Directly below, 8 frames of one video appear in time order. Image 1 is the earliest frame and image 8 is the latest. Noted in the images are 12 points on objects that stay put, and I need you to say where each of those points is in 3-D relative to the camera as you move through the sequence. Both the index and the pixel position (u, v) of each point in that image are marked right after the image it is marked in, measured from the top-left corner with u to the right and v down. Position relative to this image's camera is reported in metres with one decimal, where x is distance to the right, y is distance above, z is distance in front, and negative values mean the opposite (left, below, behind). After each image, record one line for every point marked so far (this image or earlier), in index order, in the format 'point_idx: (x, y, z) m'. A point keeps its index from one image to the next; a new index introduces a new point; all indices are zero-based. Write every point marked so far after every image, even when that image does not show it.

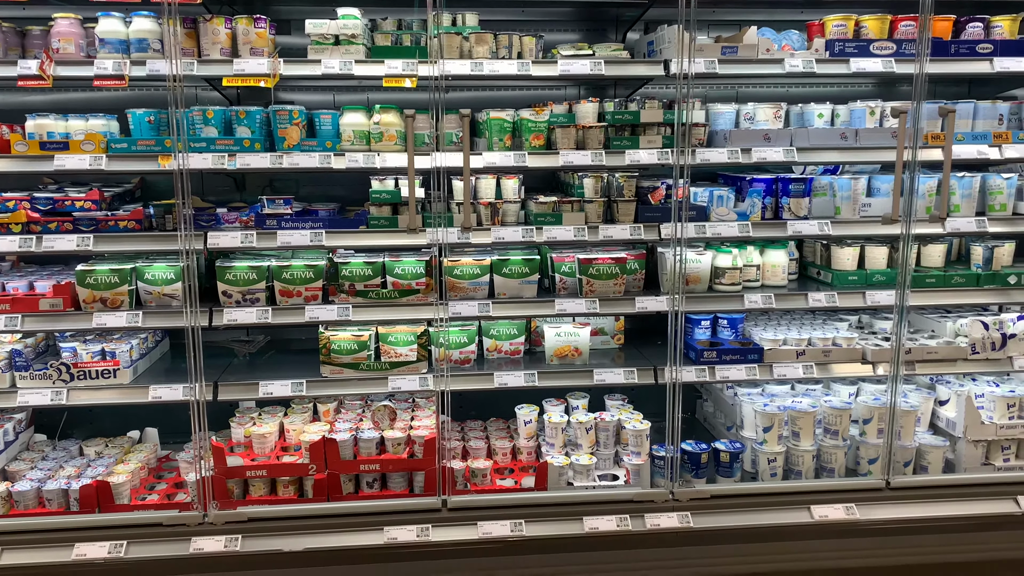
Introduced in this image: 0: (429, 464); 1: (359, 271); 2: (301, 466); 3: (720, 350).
0: (-0.5, -1.1, +4.9) m
1: (-0.9, +0.1, +4.8) m
2: (-1.3, -1.0, +4.8) m
3: (+1.3, -0.4, +5.0) m
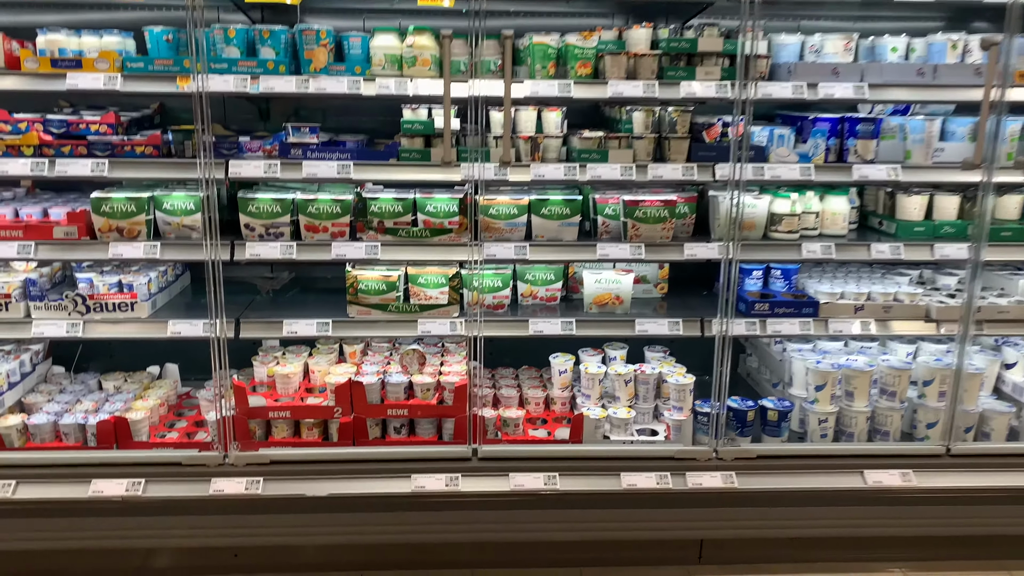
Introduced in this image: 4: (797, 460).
0: (-0.3, -0.7, +4.6) m
1: (-0.7, +0.4, +4.5) m
2: (-1.1, -0.7, +4.6) m
3: (+1.5, -0.1, +4.6) m
4: (+1.6, -1.0, +4.5) m
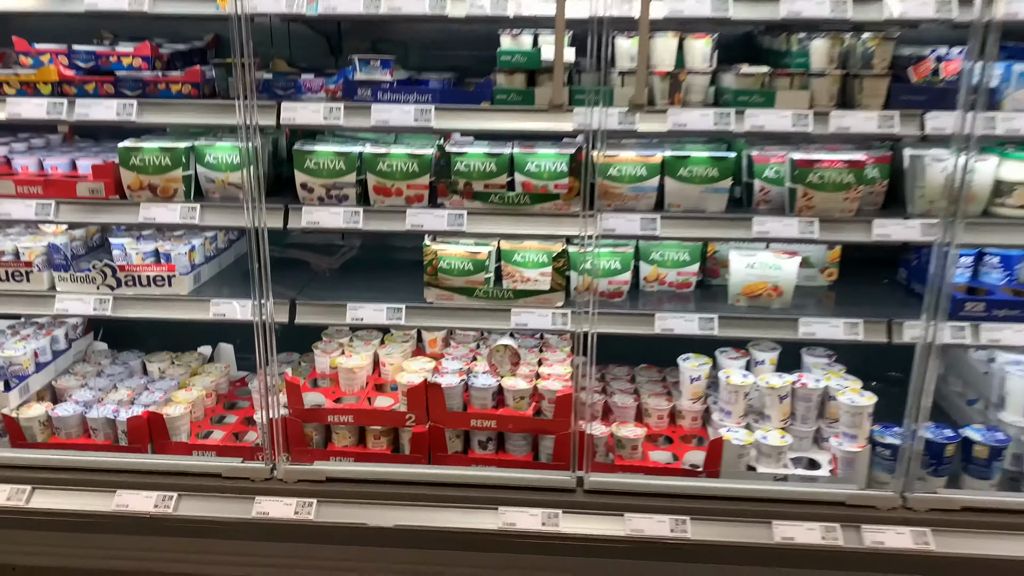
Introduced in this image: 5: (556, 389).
0: (+0.2, -0.6, +3.6) m
1: (-0.1, +0.5, +3.5) m
2: (-0.5, -0.6, +3.7) m
3: (+2.0, -0.1, +3.4) m
4: (+2.1, -0.9, +3.4) m
5: (+0.2, -0.4, +3.6) m
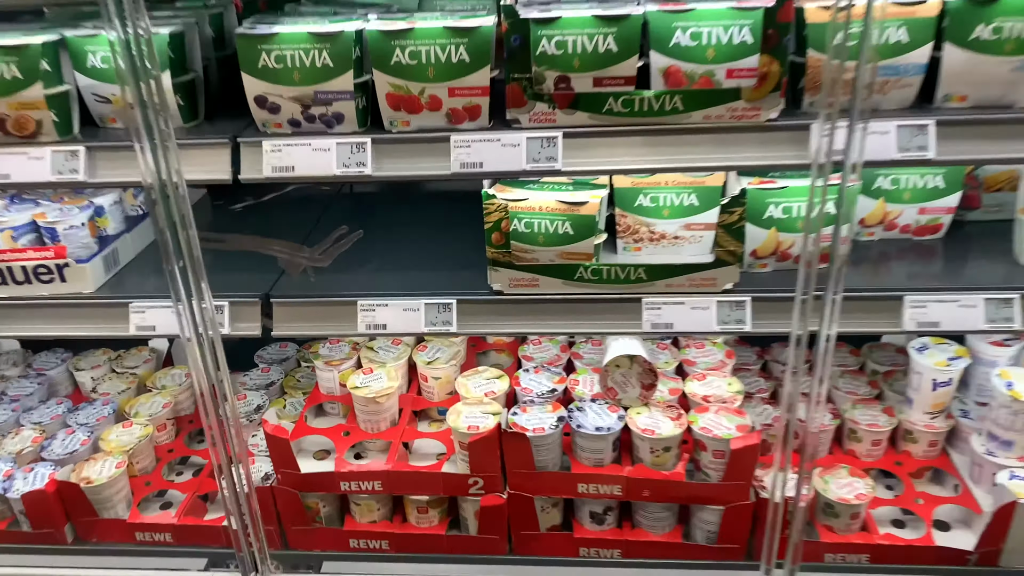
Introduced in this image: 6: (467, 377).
0: (+0.6, -0.5, +2.2) m
1: (+0.2, +0.6, +1.8) m
2: (-0.2, -0.5, +2.2) m
3: (+2.3, +0.1, +1.7) m
4: (+2.4, -0.8, +1.8) m
5: (+0.5, -0.4, +2.1) m
6: (-0.1, -0.3, +2.4) m
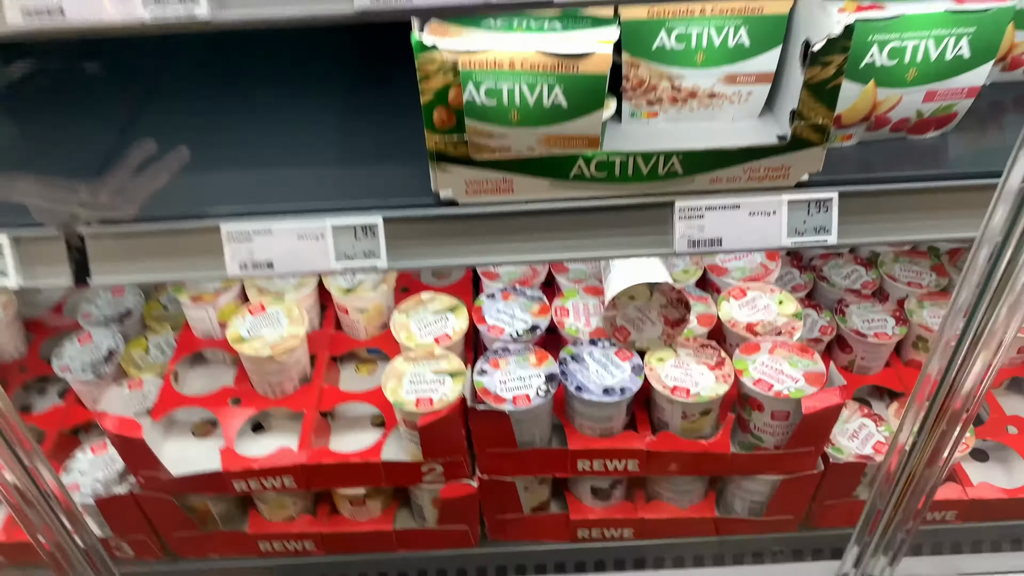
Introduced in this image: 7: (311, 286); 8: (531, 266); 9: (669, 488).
0: (+0.5, -0.3, +1.5) m
1: (+0.1, +0.6, +1.0) m
2: (-0.2, -0.4, +1.6) m
3: (+2.3, +0.3, +1.2) m
4: (+2.4, -0.5, +1.5) m
5: (+0.5, -0.2, +1.5) m
6: (-0.2, 0.0, +1.7) m
7: (-0.4, 0.0, +1.7) m
8: (0.0, +0.1, +1.8) m
9: (+0.3, -0.4, +1.7) m
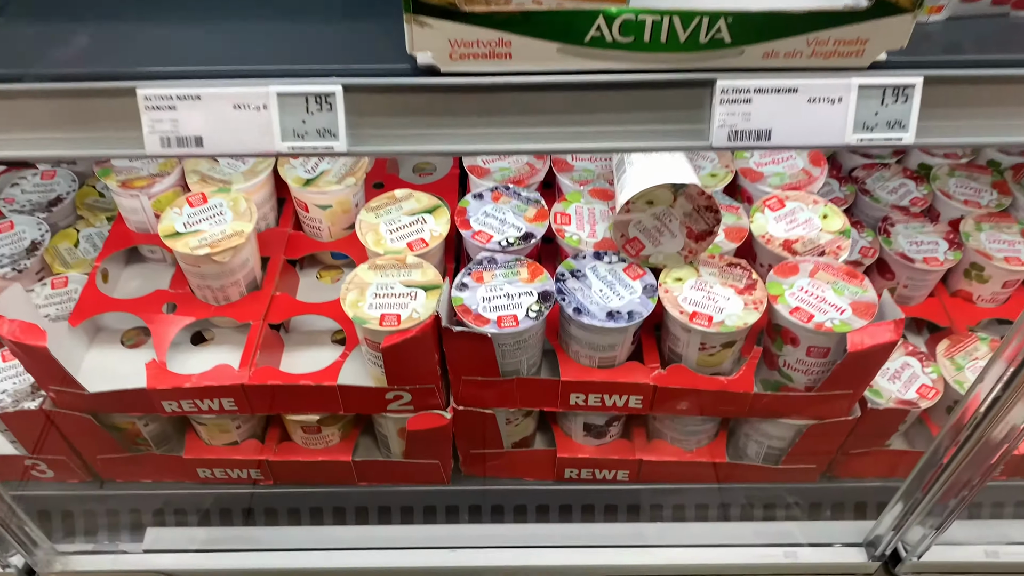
0: (+0.5, -0.2, +1.3) m
1: (+0.1, +0.7, +0.6) m
2: (-0.3, -0.2, +1.3) m
3: (+2.3, +0.3, +0.9) m
4: (+2.4, -0.5, +1.3) m
5: (+0.5, 0.0, +1.2) m
6: (-0.2, +0.1, +1.4) m
7: (-0.4, +0.2, +1.5) m
8: (0.0, +0.2, +1.5) m
9: (+0.3, -0.2, +1.4) m
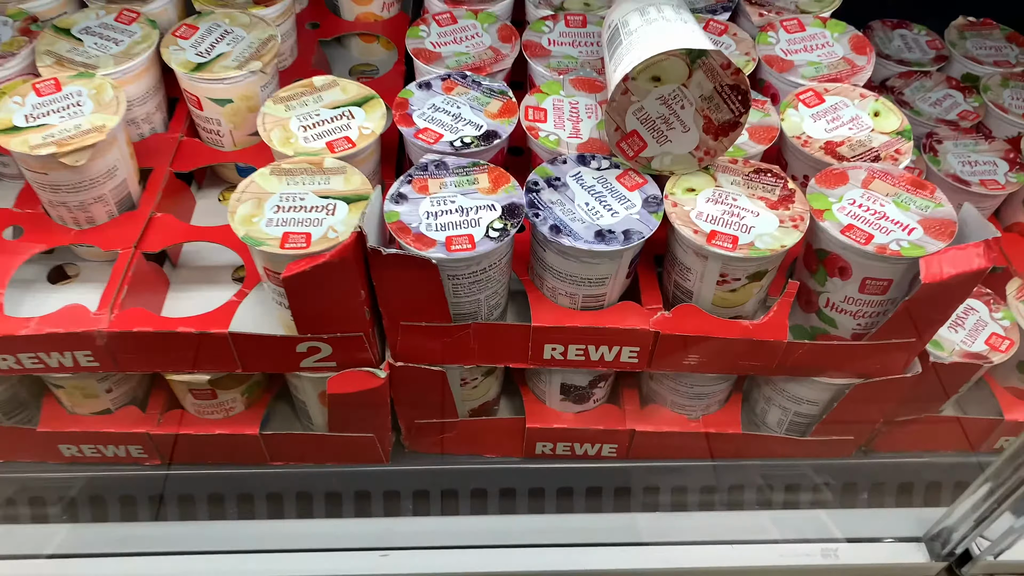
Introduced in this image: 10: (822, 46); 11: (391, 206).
0: (+0.5, -0.1, +1.0) m
1: (+0.1, +0.8, +0.3) m
2: (-0.3, -0.1, +1.0) m
3: (+2.2, +0.4, +0.6) m
4: (+2.3, -0.4, +1.0) m
5: (+0.4, +0.1, +0.9) m
6: (-0.3, +0.2, +1.0) m
7: (-0.5, +0.3, +1.1) m
8: (0.0, +0.3, +1.1) m
9: (+0.2, -0.1, +1.1) m
10: (+0.4, +0.3, +1.1) m
11: (-0.1, +0.1, +0.9) m
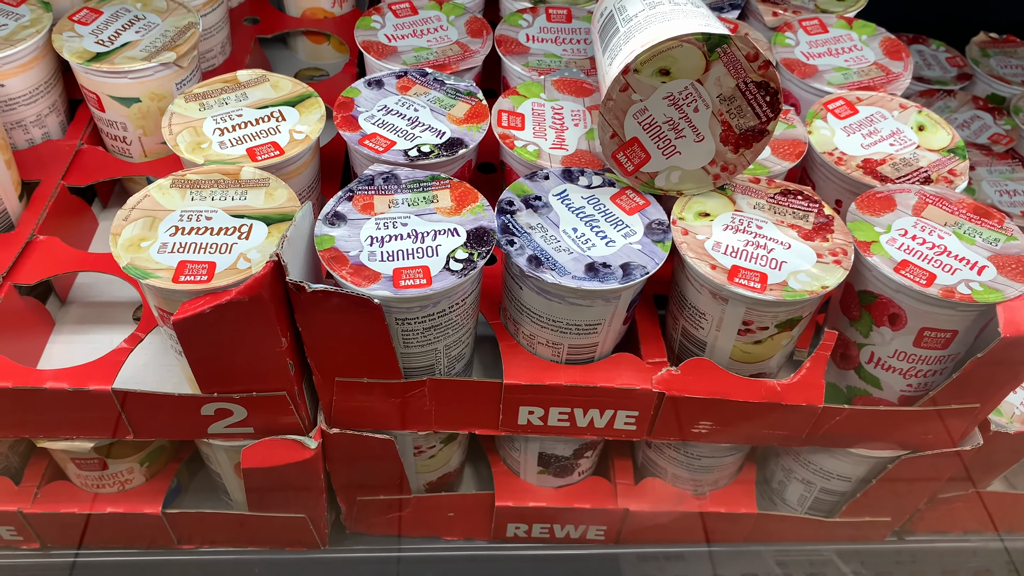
0: (+0.4, -0.1, +0.8) m
1: (+0.1, +0.8, +0.1) m
2: (-0.3, -0.1, +0.8) m
3: (+2.2, +0.3, +0.5) m
4: (+2.3, -0.5, +0.9) m
5: (+0.4, 0.0, +0.7) m
6: (-0.3, +0.2, +0.8) m
7: (-0.5, +0.3, +0.9) m
8: (-0.1, +0.3, +1.0) m
9: (+0.2, -0.2, +0.9) m
10: (+0.4, +0.3, +1.0) m
11: (-0.2, +0.1, +0.7) m
